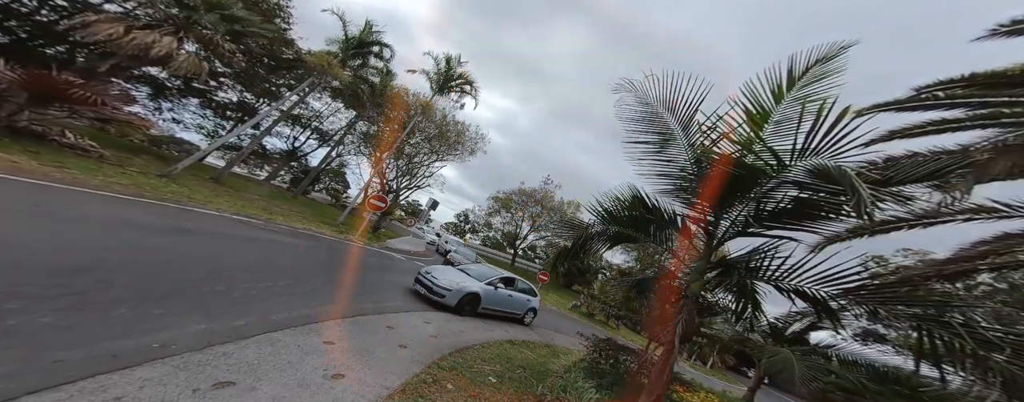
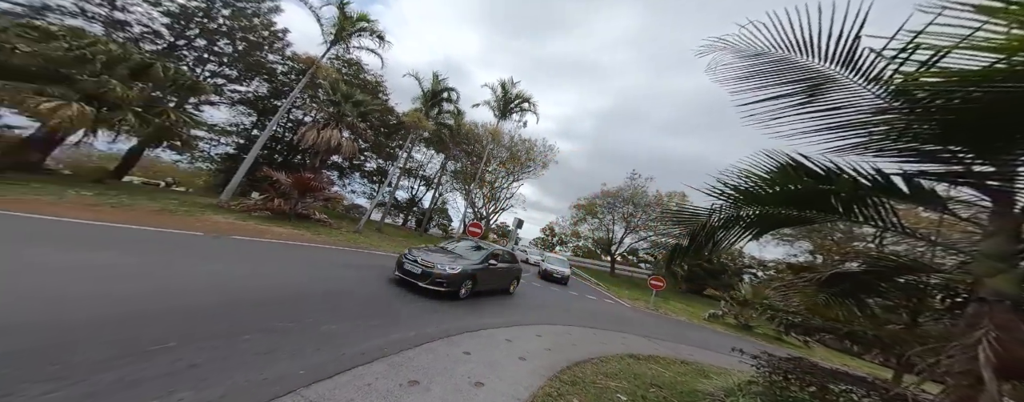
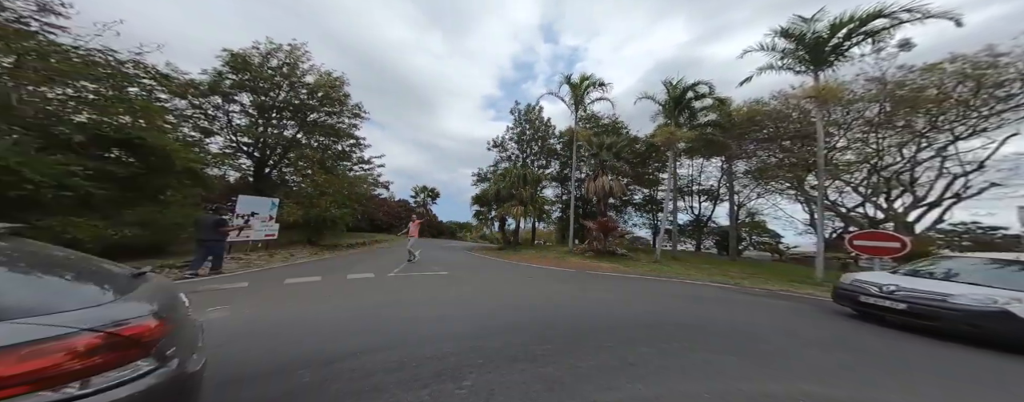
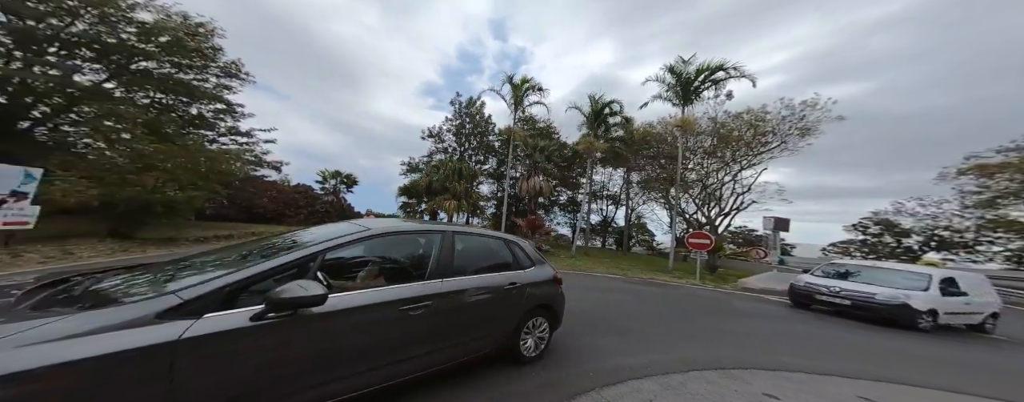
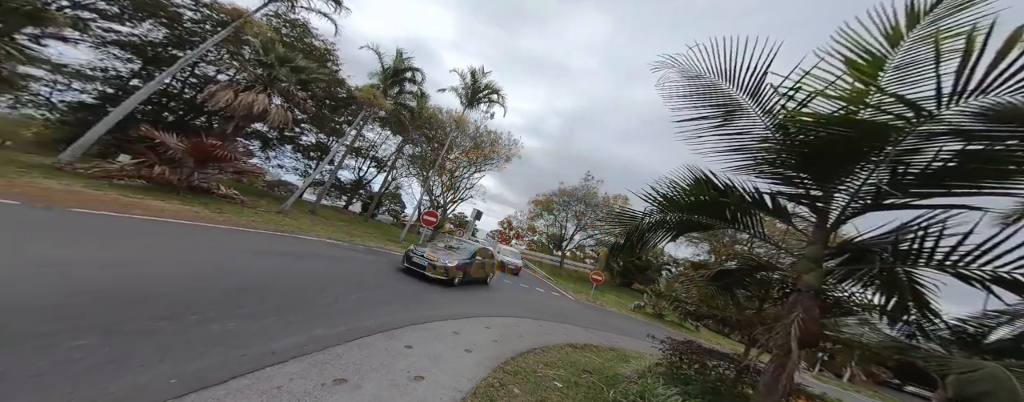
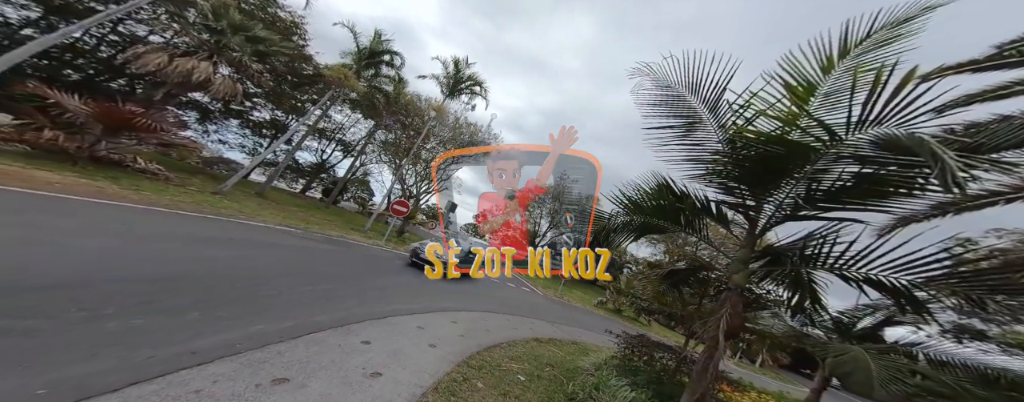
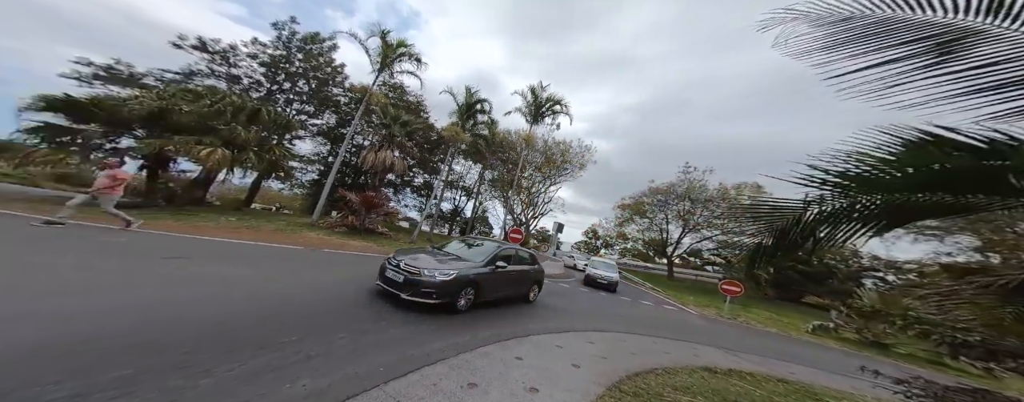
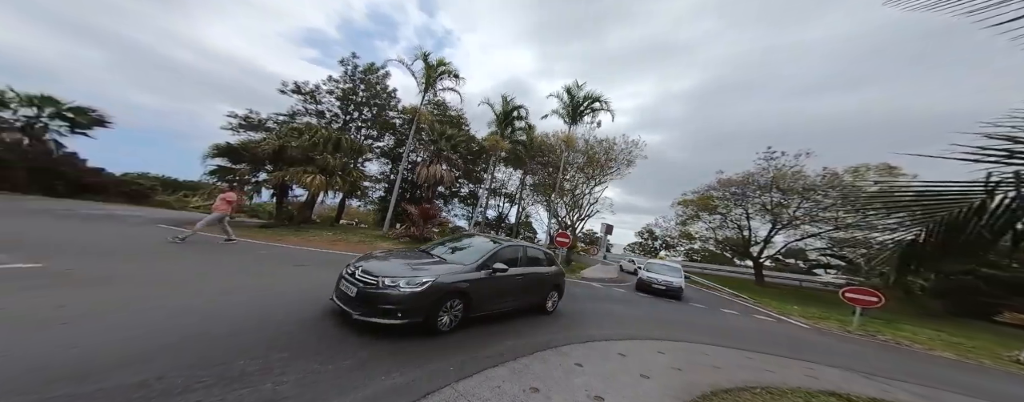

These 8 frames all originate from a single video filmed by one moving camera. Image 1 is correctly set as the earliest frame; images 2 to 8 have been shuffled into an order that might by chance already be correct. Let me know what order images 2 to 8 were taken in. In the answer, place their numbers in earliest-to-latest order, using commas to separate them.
6, 5, 2, 7, 8, 4, 3
